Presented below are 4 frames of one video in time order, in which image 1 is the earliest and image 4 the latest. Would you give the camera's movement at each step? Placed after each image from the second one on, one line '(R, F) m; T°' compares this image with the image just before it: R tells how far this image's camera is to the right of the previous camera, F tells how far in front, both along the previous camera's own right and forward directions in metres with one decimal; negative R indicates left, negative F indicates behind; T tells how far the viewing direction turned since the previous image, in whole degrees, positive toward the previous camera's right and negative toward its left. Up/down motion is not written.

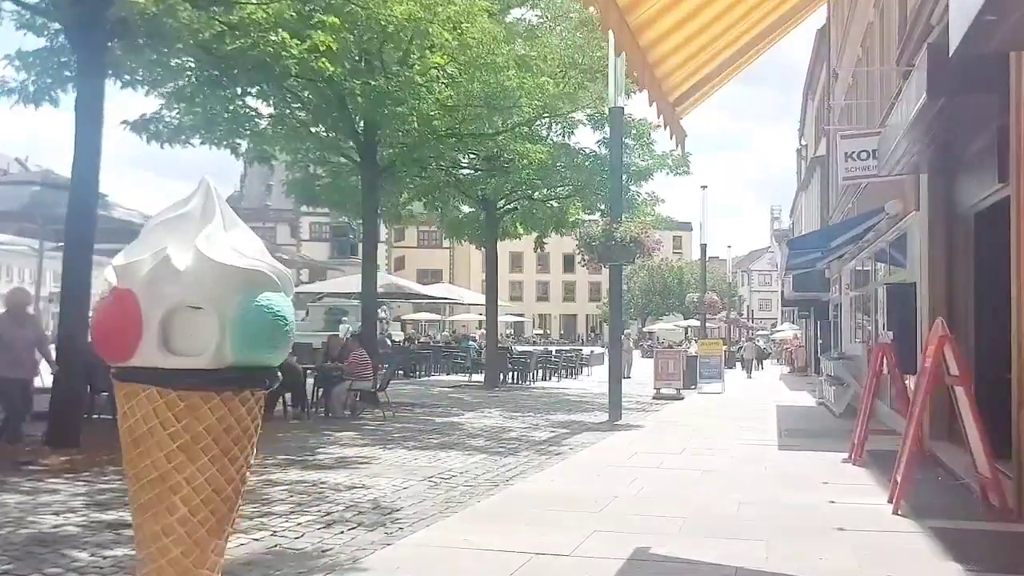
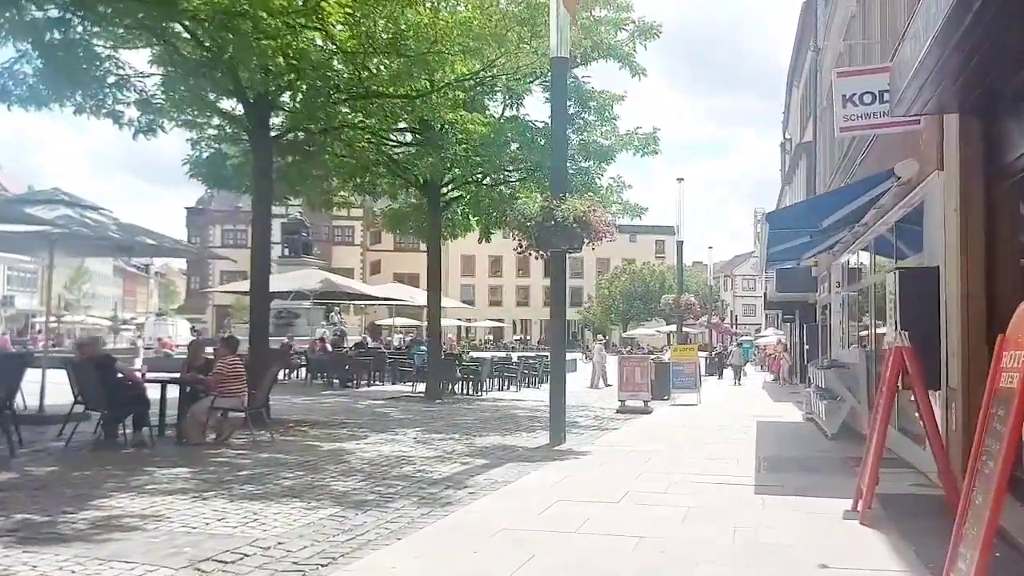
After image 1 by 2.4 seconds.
(+1.1, +3.1) m; +1°
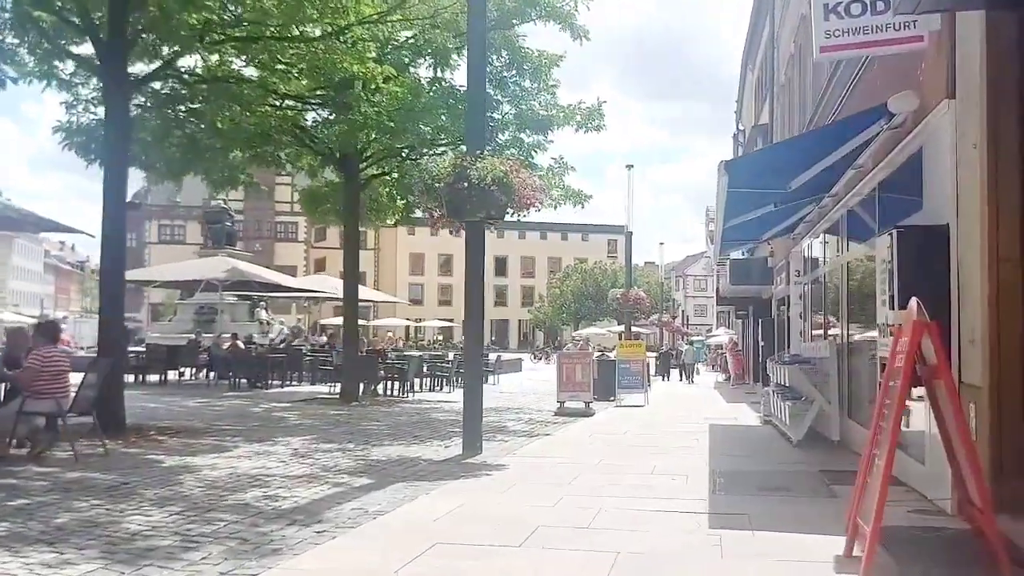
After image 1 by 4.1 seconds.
(+0.6, +2.3) m; +3°
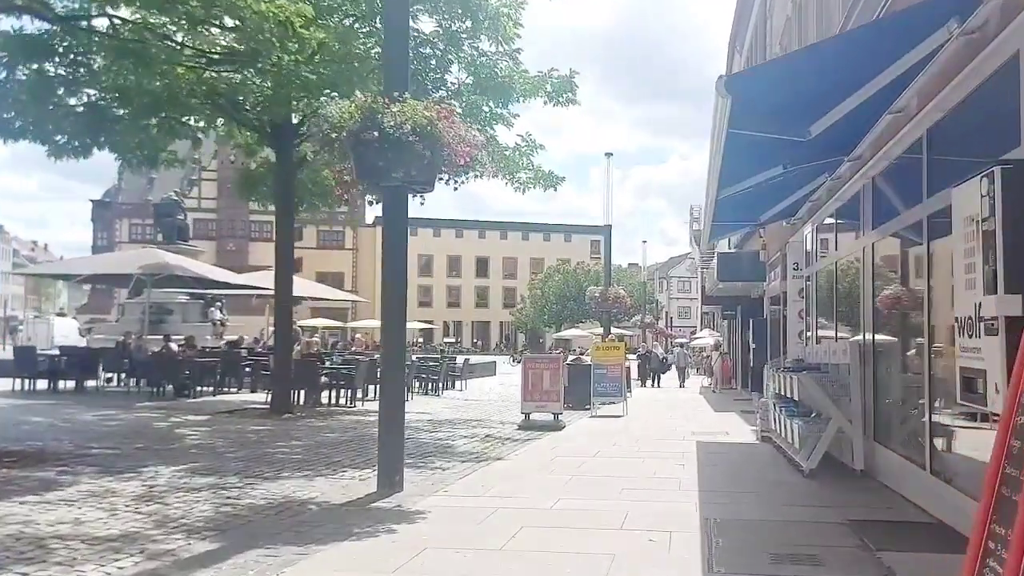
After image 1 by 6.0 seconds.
(+0.5, +2.5) m; +1°
